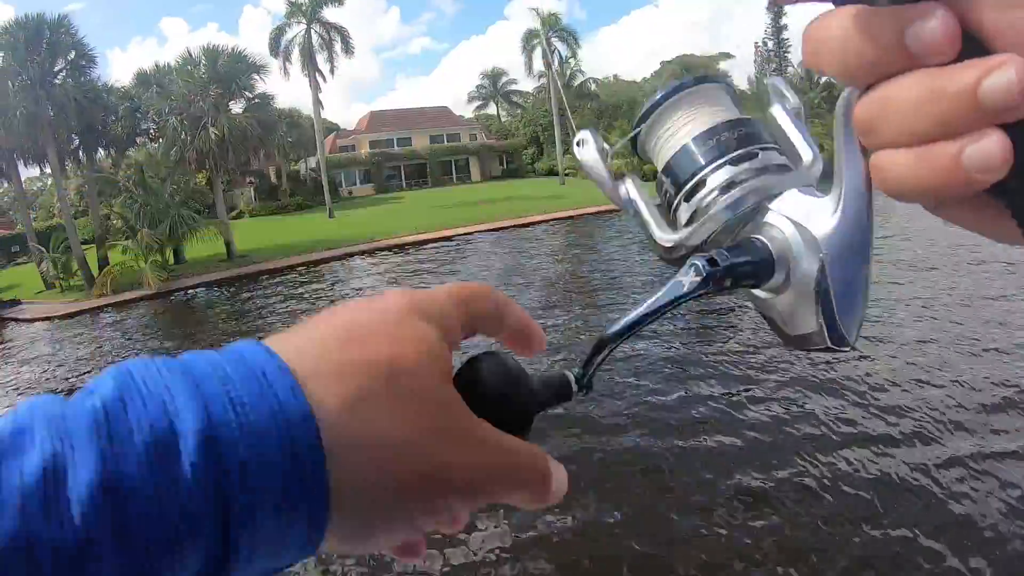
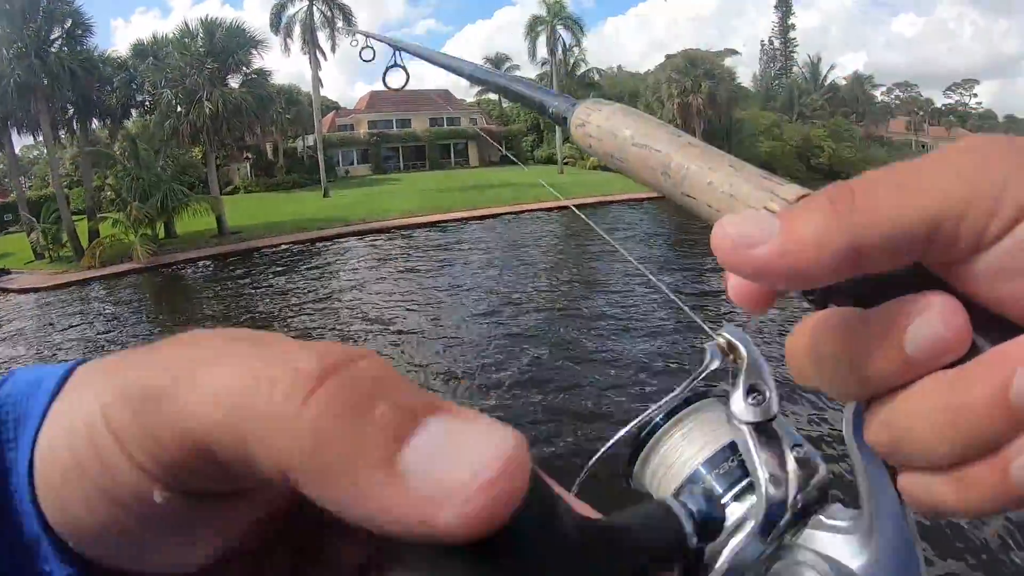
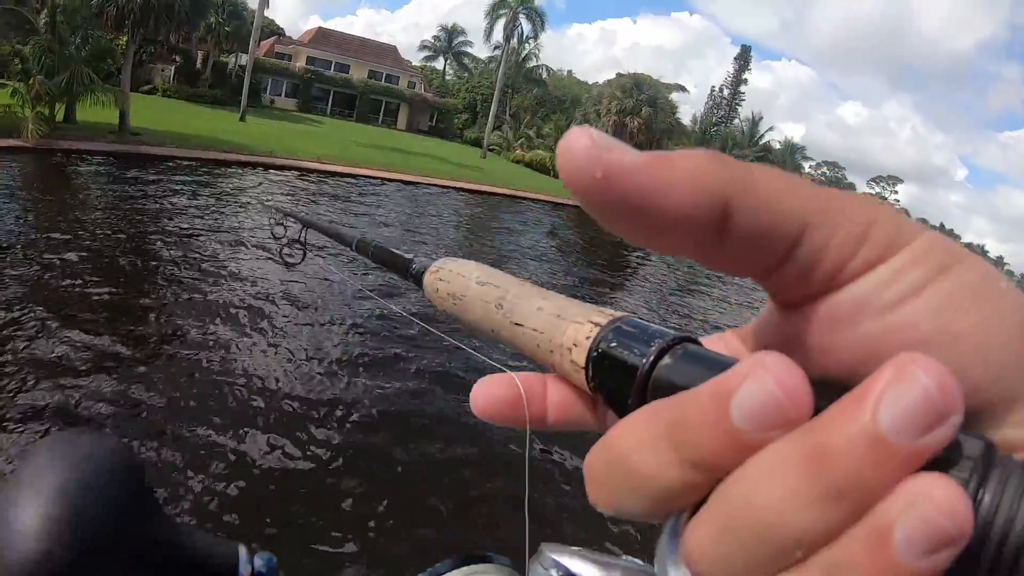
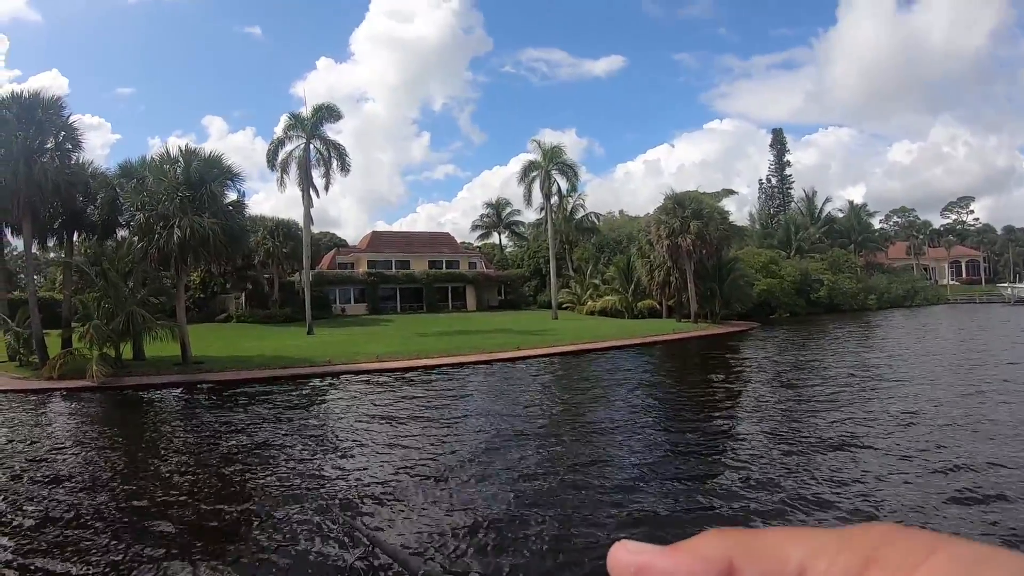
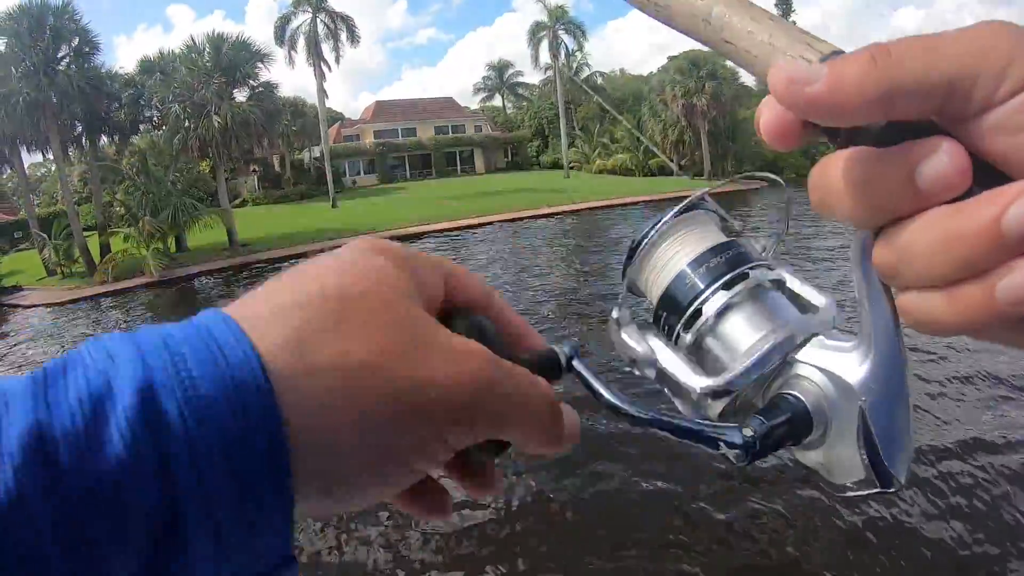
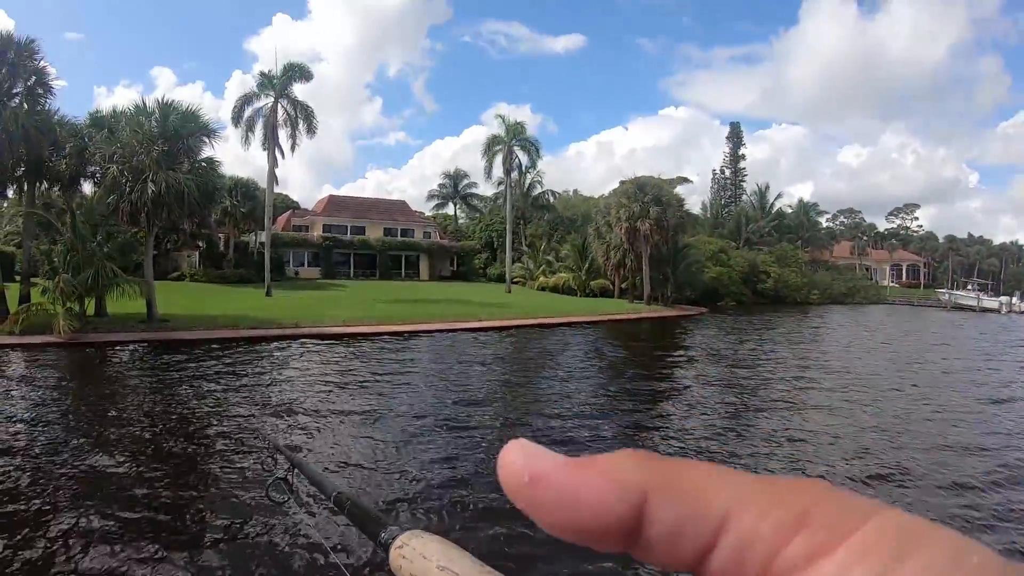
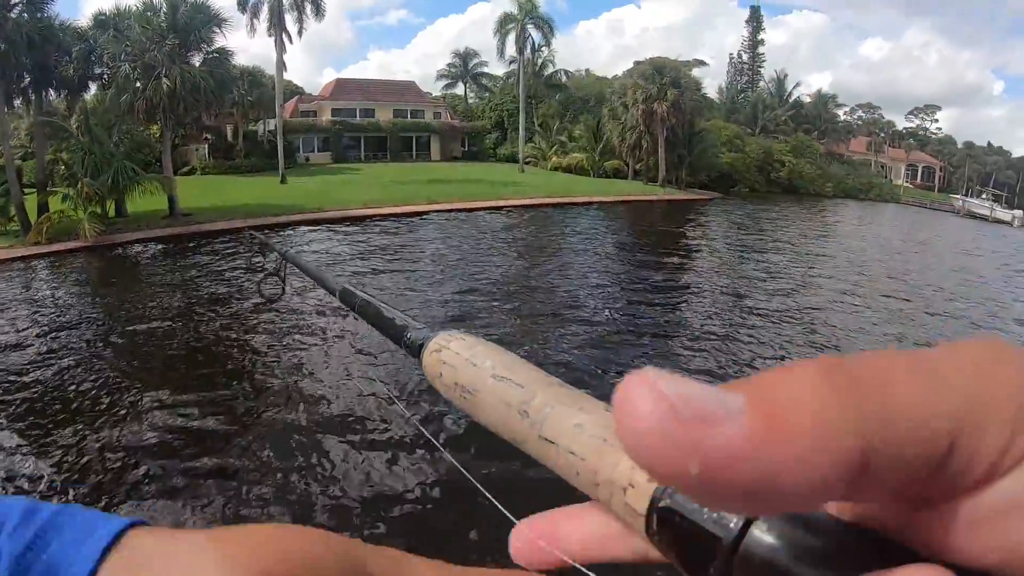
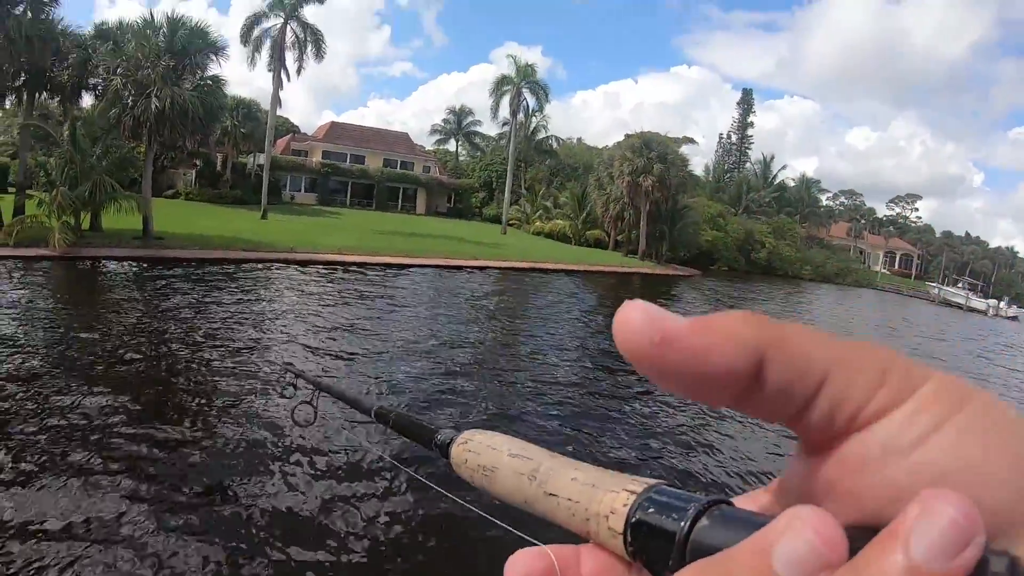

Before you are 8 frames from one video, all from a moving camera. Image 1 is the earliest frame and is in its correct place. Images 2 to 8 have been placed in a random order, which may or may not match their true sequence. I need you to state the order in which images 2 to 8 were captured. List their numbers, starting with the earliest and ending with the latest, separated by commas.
5, 2, 7, 3, 8, 6, 4
